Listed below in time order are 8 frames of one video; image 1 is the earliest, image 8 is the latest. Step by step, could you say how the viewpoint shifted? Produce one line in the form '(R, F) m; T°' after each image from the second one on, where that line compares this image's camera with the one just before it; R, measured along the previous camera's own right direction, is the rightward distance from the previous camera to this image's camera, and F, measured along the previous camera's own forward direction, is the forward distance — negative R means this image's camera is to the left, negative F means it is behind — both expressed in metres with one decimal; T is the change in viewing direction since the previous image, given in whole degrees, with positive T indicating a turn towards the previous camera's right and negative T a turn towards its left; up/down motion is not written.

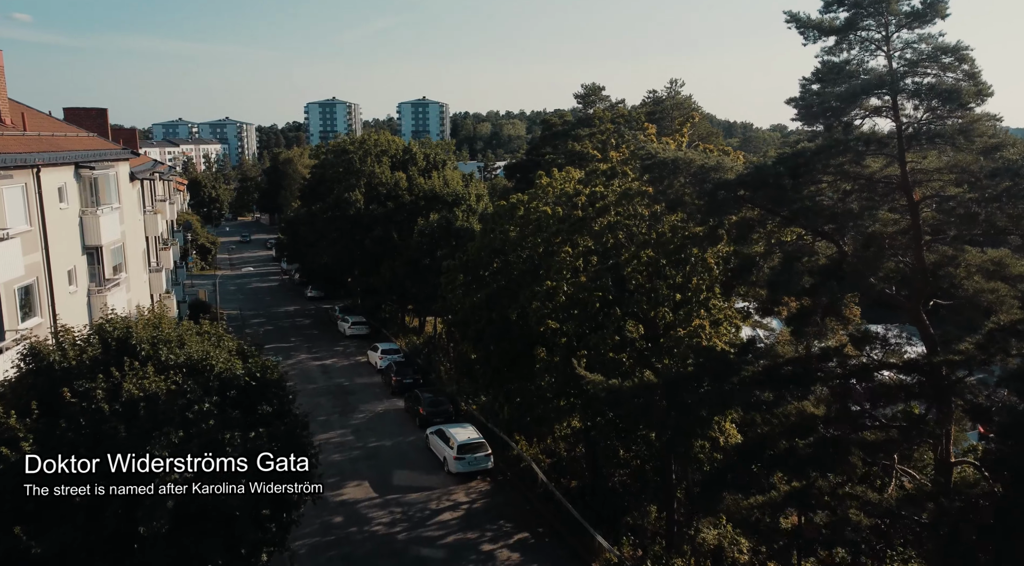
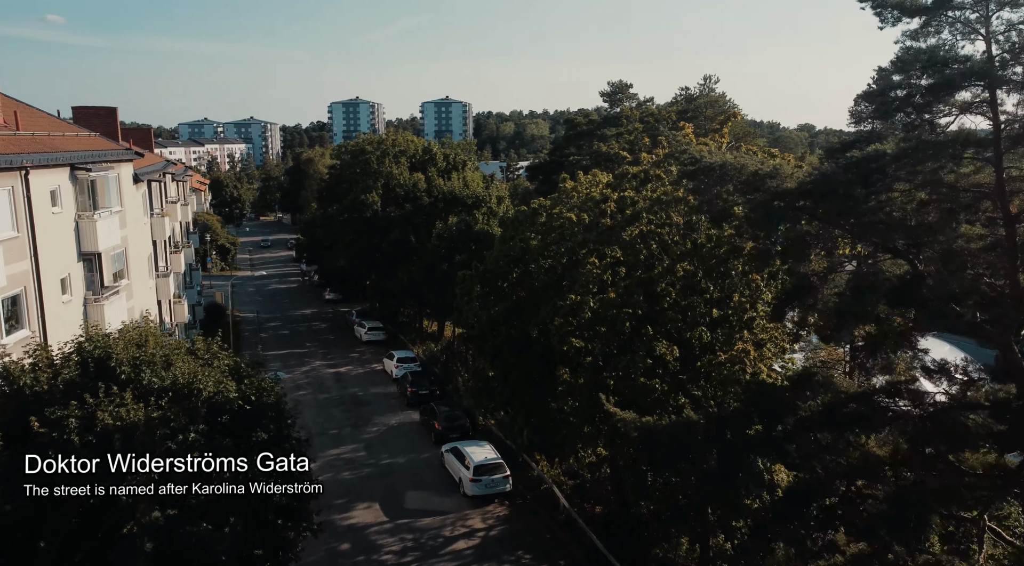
(0.0, +1.7) m; -2°
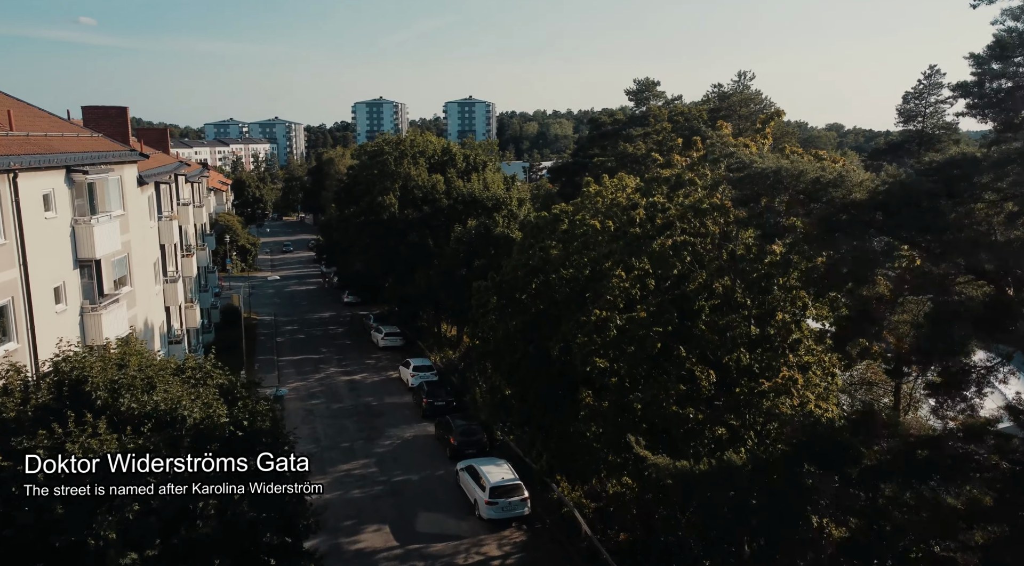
(+0.1, +1.5) m; -2°
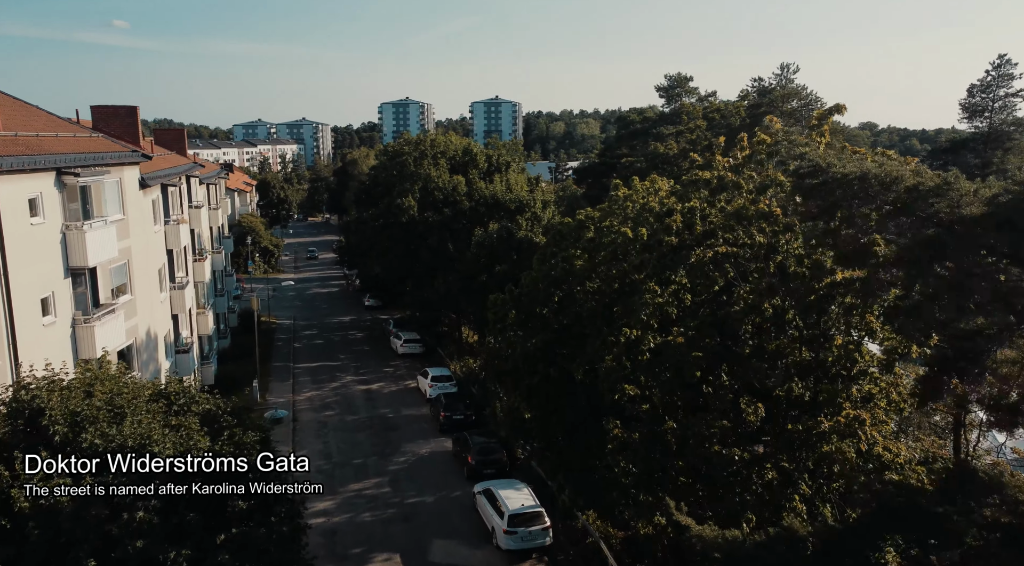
(+0.1, +1.7) m; -2°
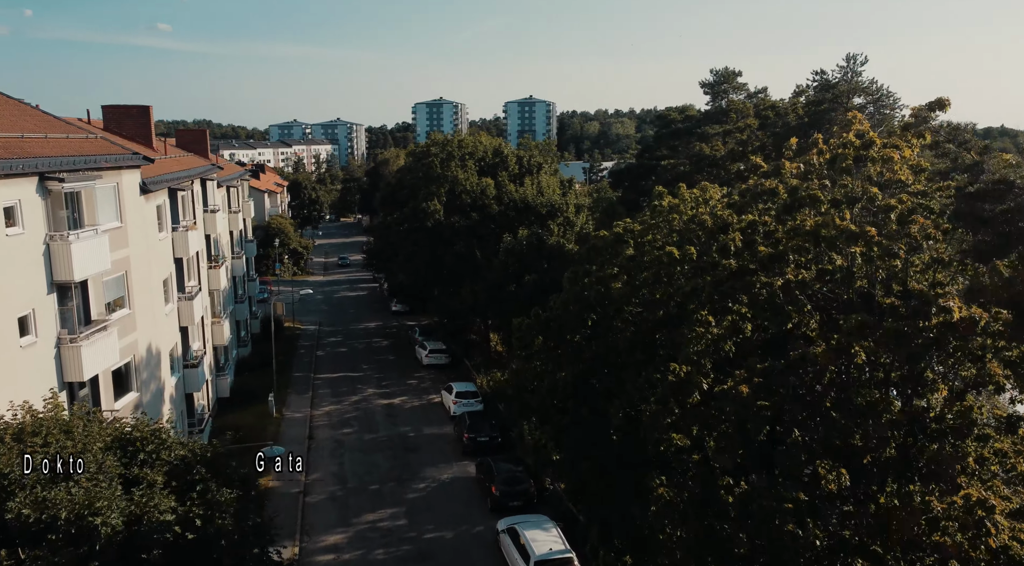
(+0.1, +2.2) m; -2°
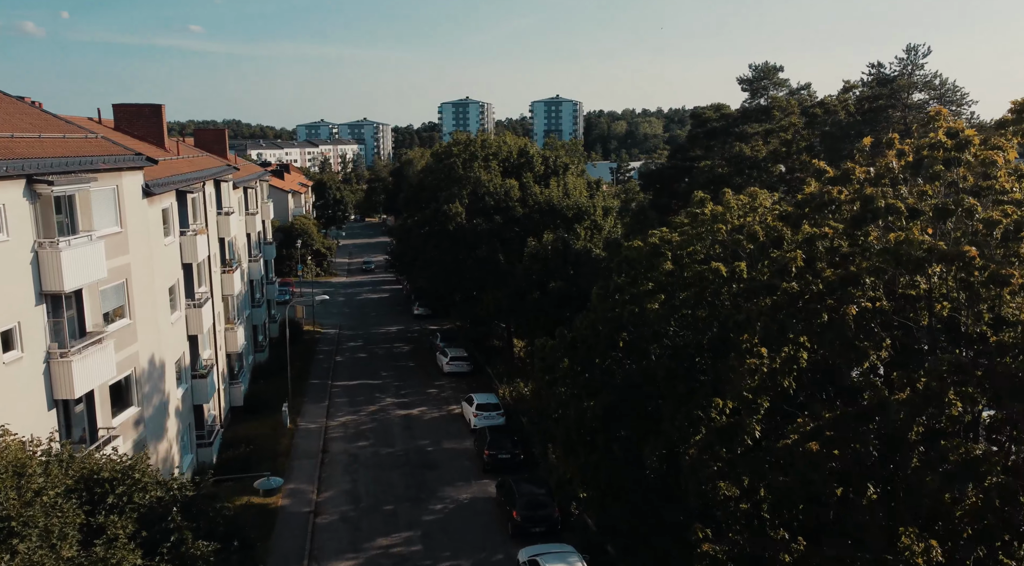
(+0.1, +1.6) m; -2°
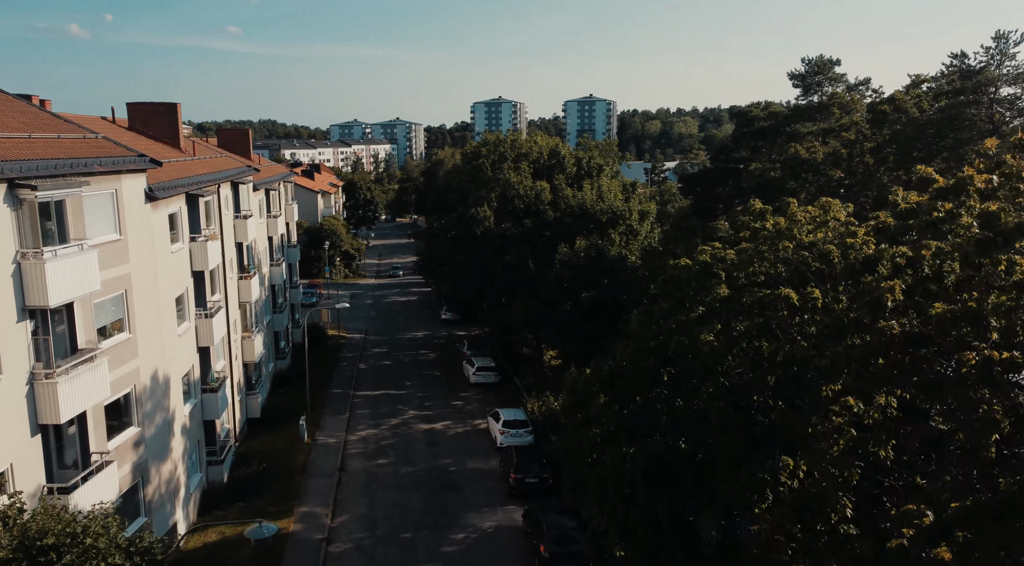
(+0.1, +1.9) m; -2°
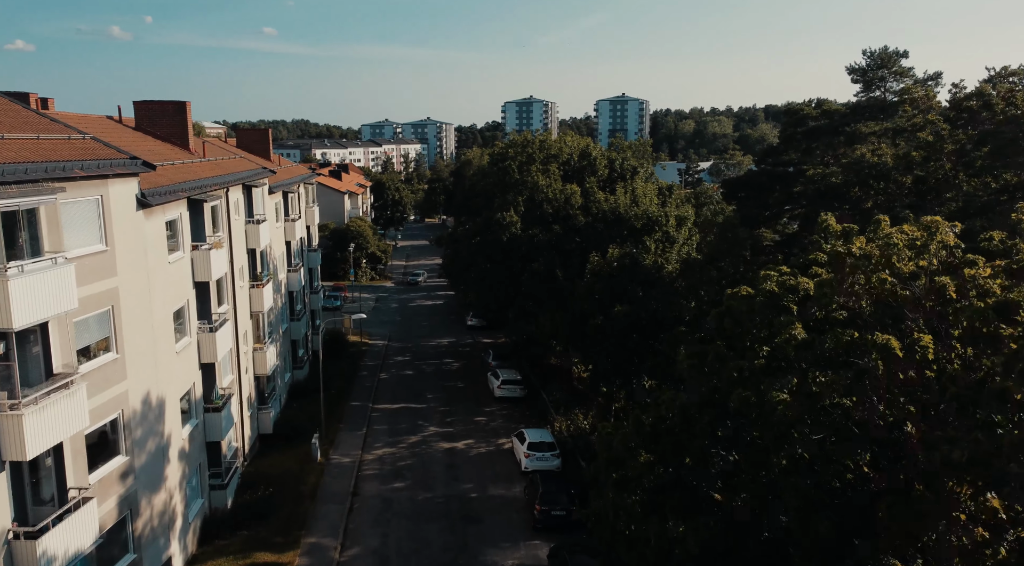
(+0.1, +2.1) m; -2°
